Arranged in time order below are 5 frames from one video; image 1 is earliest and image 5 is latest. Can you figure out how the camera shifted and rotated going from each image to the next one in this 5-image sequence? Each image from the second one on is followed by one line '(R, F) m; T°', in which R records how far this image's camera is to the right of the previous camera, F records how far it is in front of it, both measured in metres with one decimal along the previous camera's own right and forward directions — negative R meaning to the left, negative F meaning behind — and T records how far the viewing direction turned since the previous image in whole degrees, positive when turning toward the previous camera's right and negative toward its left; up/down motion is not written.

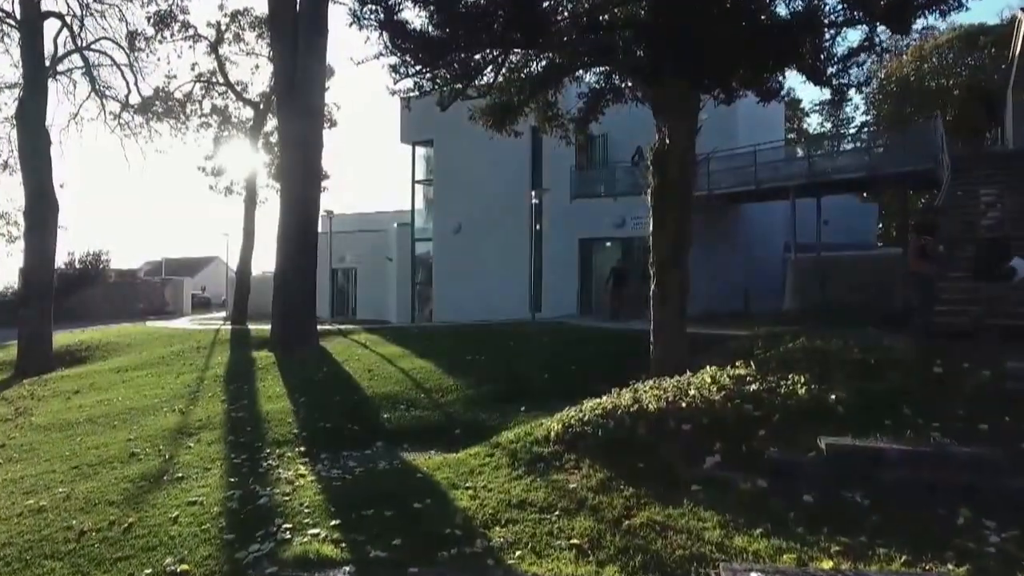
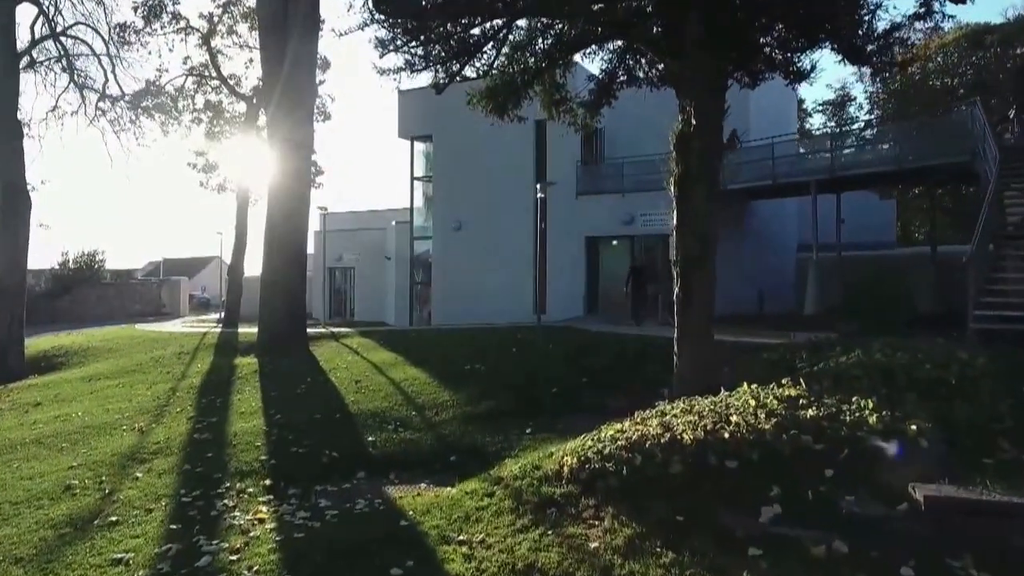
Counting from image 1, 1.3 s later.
(0.0, +1.6) m; 0°
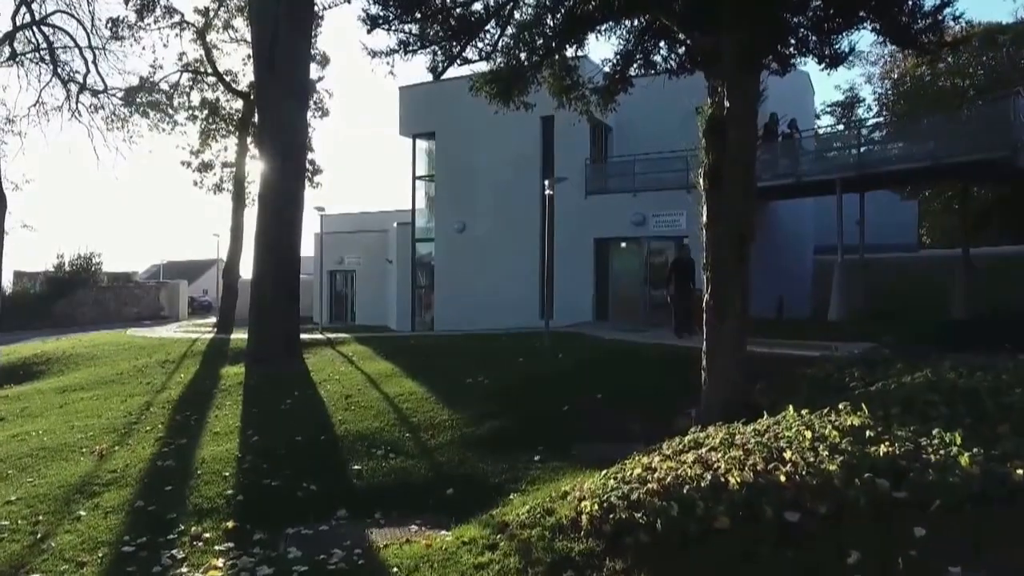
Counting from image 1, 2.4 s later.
(0.0, +1.3) m; 0°
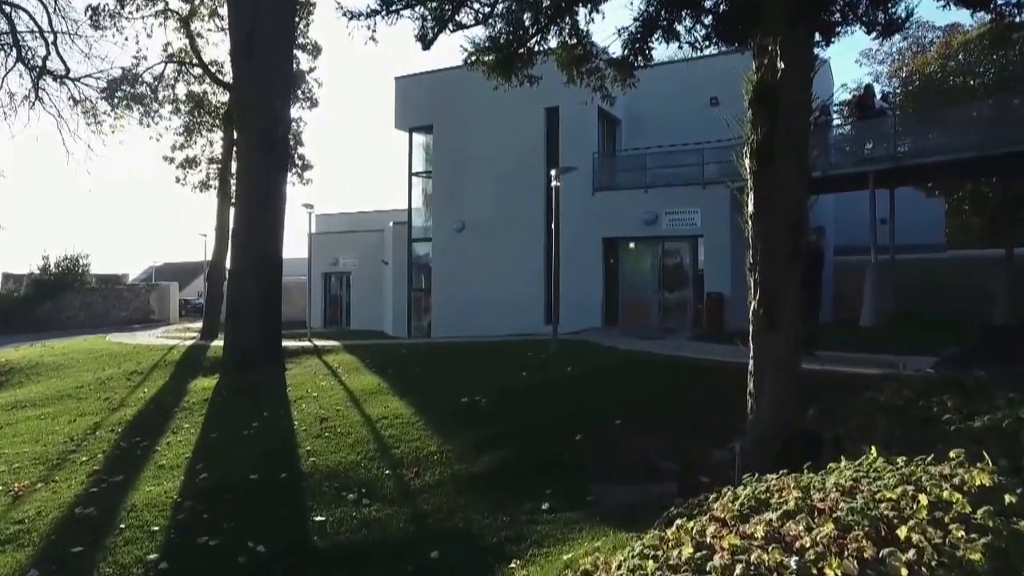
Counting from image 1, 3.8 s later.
(0.0, +1.8) m; 0°
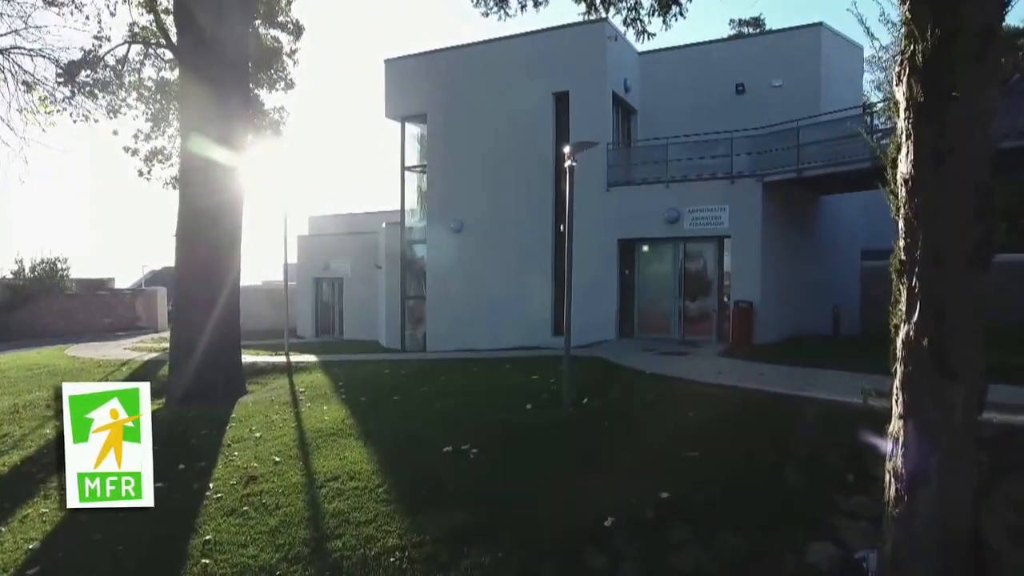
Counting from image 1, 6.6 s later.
(0.0, +3.1) m; 0°
